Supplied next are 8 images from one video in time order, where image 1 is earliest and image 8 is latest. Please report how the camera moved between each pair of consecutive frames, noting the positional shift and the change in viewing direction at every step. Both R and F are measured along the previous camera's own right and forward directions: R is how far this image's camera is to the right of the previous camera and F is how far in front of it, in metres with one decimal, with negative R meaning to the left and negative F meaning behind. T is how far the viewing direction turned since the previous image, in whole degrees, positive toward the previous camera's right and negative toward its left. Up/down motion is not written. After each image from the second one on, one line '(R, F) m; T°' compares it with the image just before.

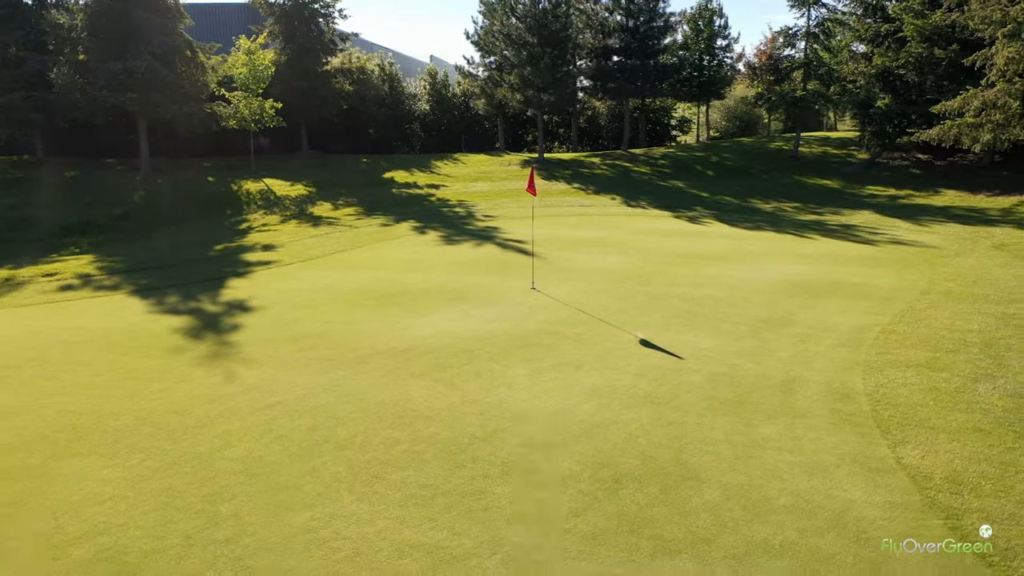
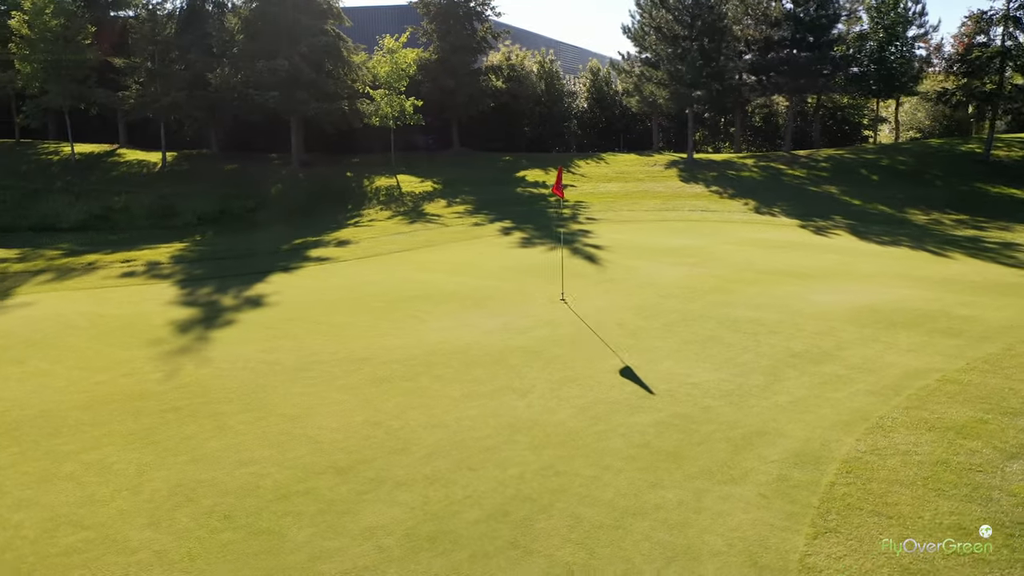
(+2.3, +1.1) m; -15°
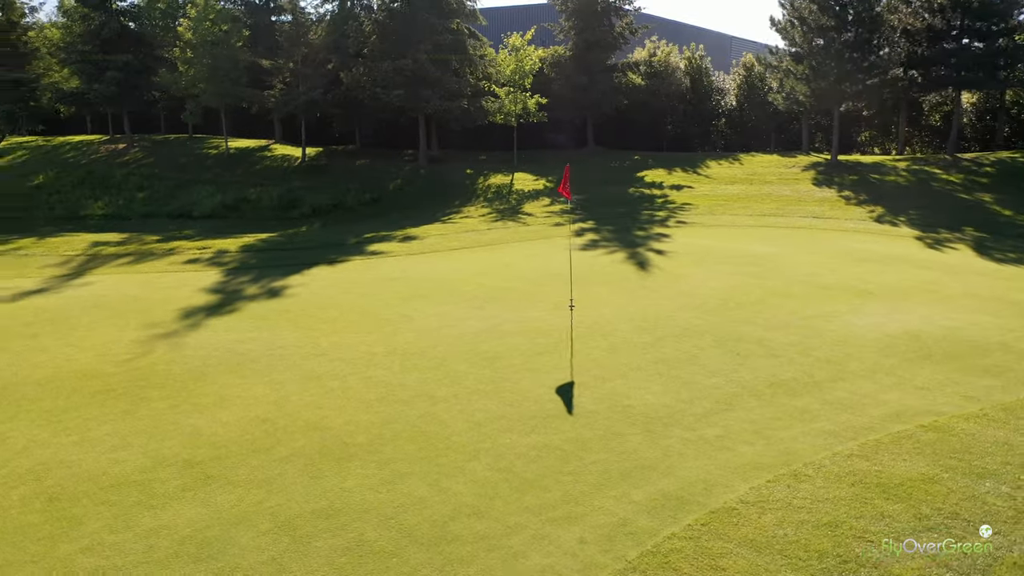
(+2.2, +0.6) m; -13°
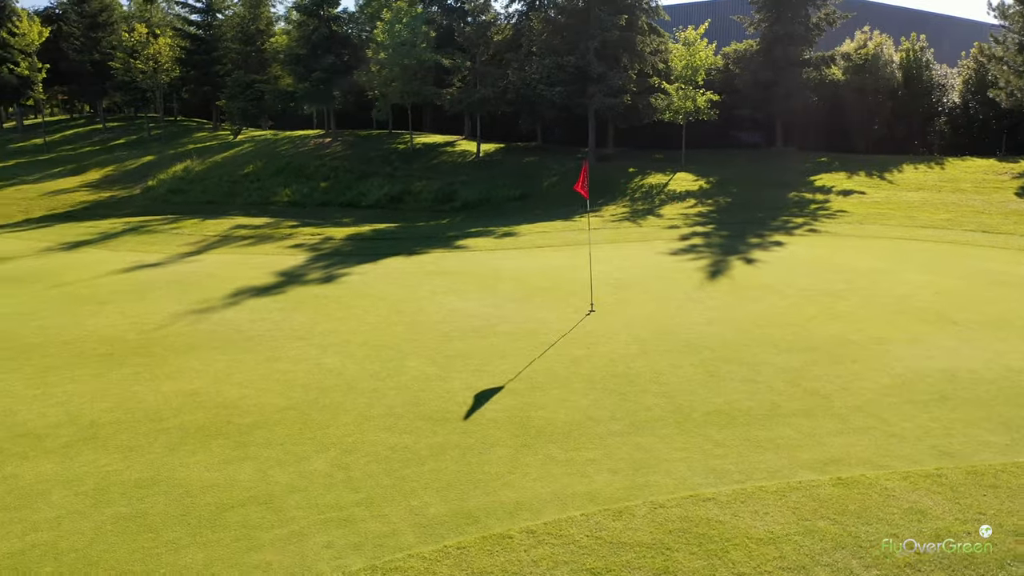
(+2.6, +0.6) m; -17°
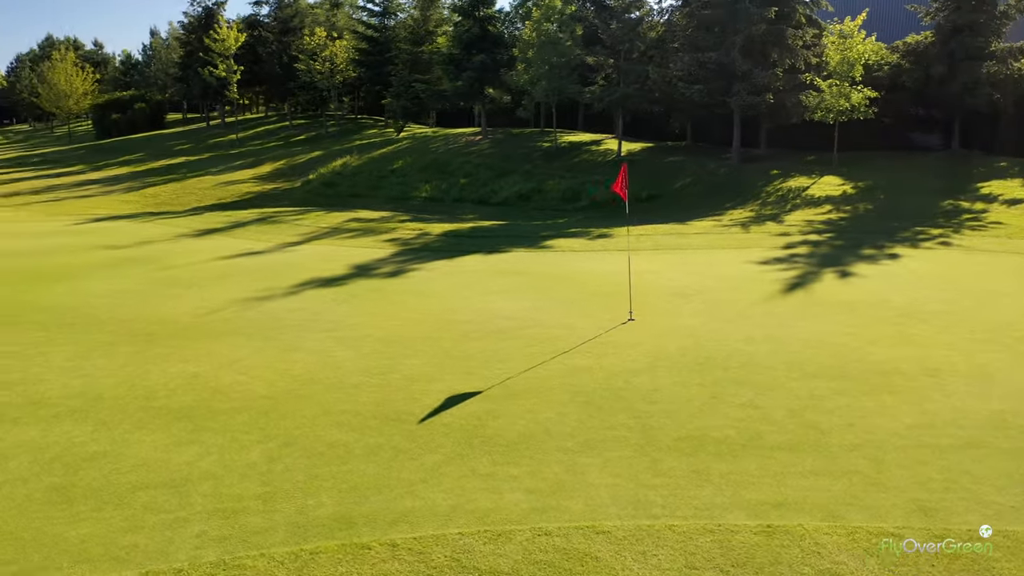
(+1.6, +0.4) m; -13°
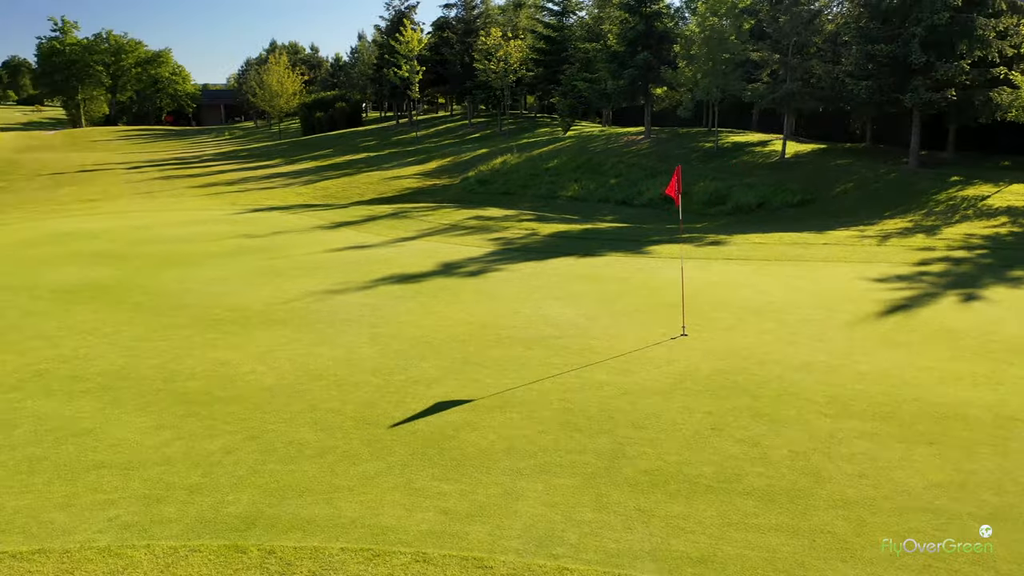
(+1.5, +0.5) m; -13°
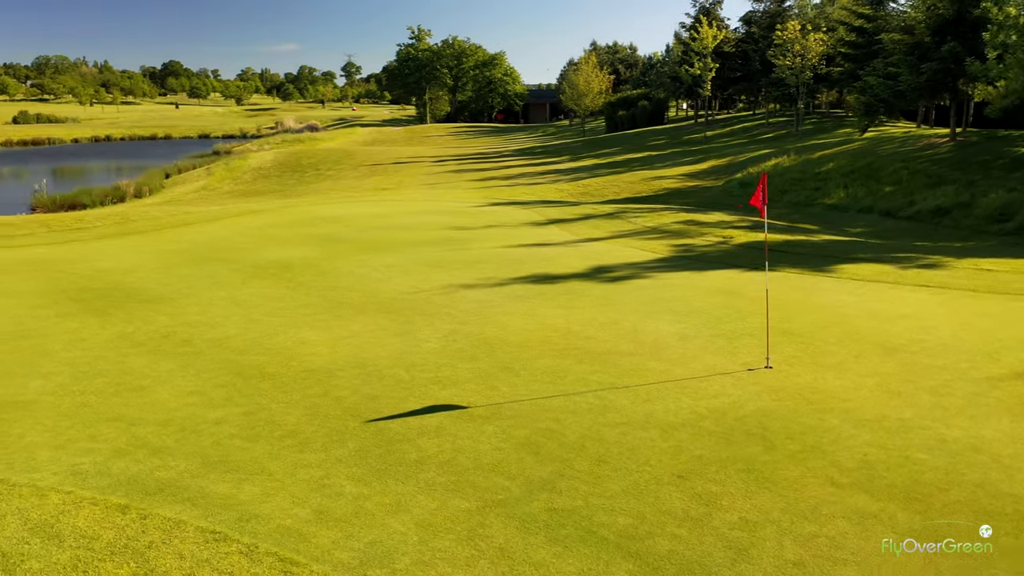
(+2.3, +0.8) m; -22°
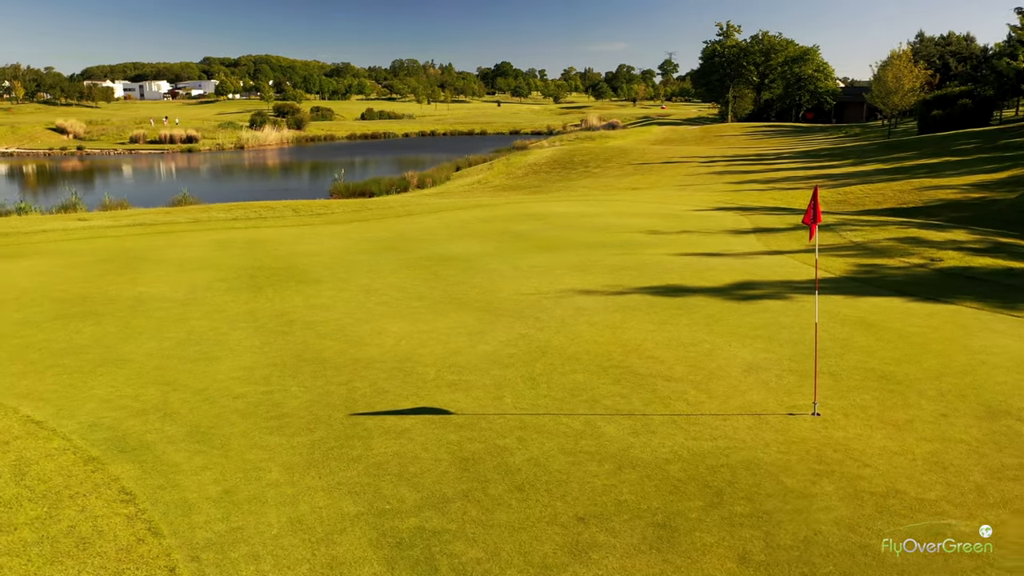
(+2.2, +0.6) m; -21°
